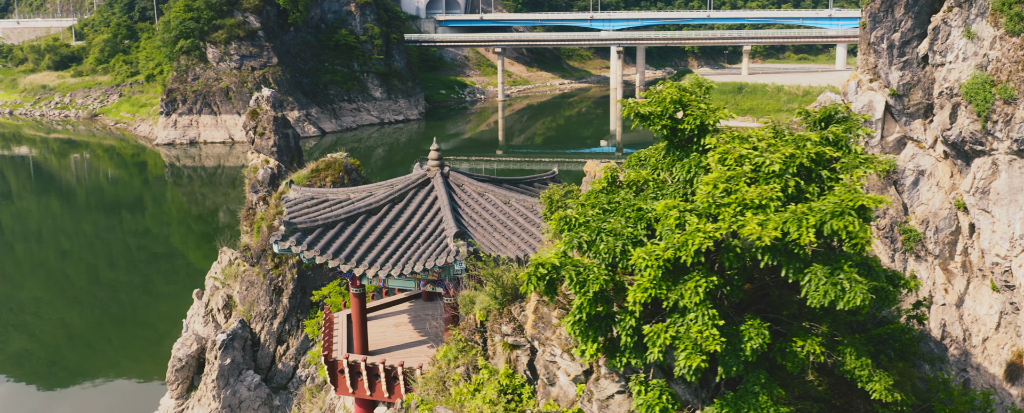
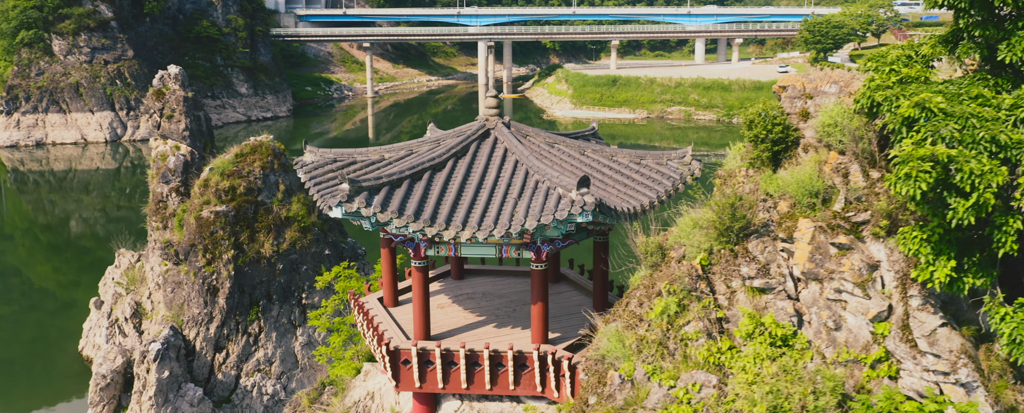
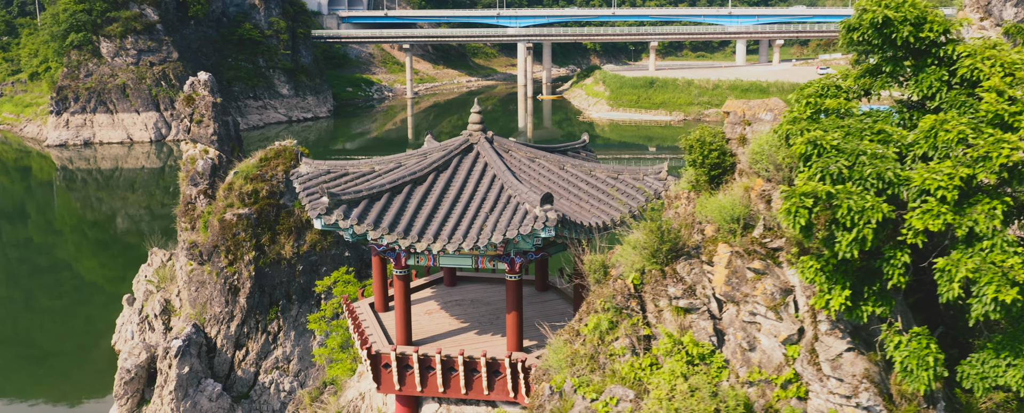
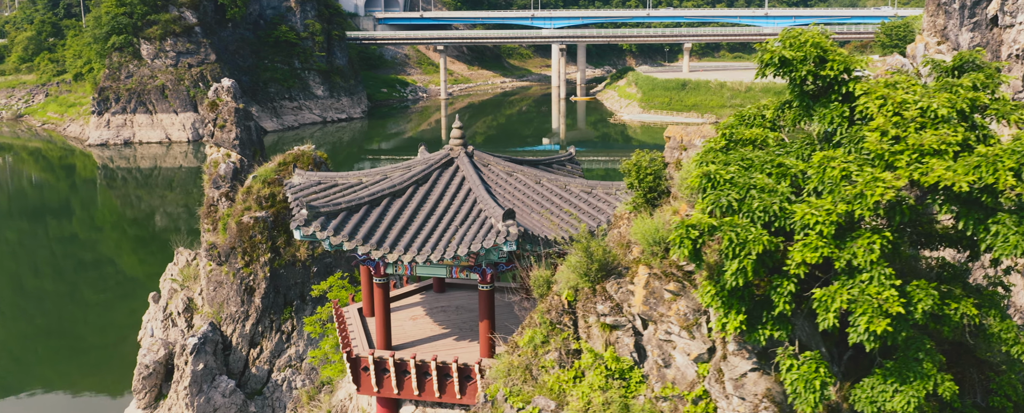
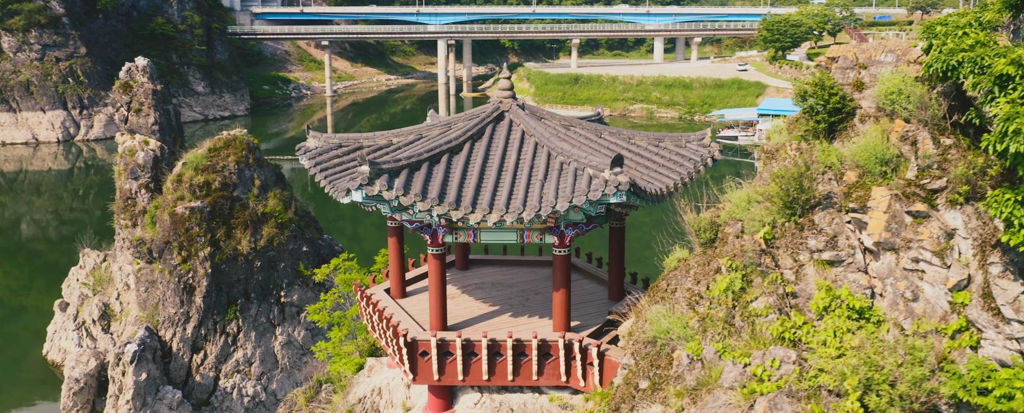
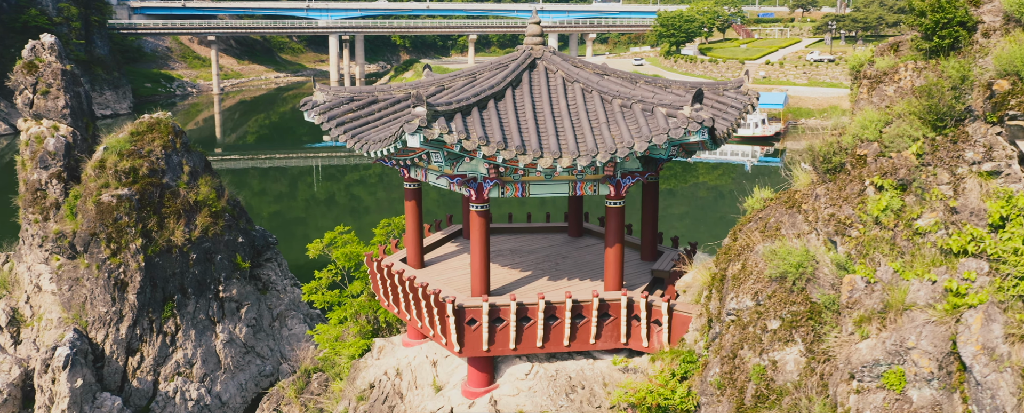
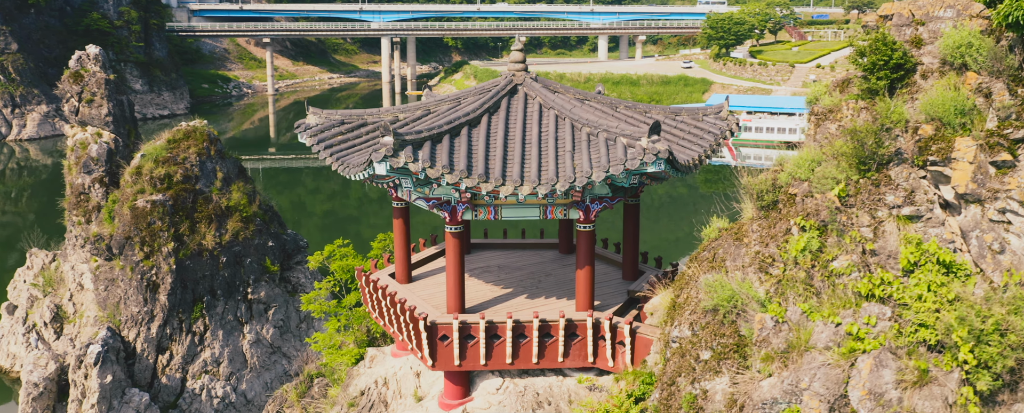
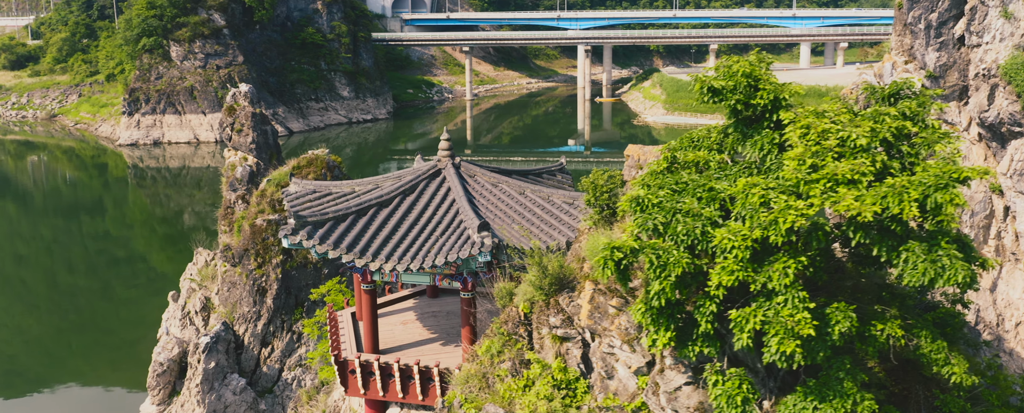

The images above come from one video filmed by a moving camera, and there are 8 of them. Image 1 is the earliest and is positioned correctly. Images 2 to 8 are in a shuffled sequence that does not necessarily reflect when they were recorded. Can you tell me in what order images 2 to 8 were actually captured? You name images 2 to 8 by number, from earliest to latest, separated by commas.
8, 4, 3, 2, 5, 7, 6
